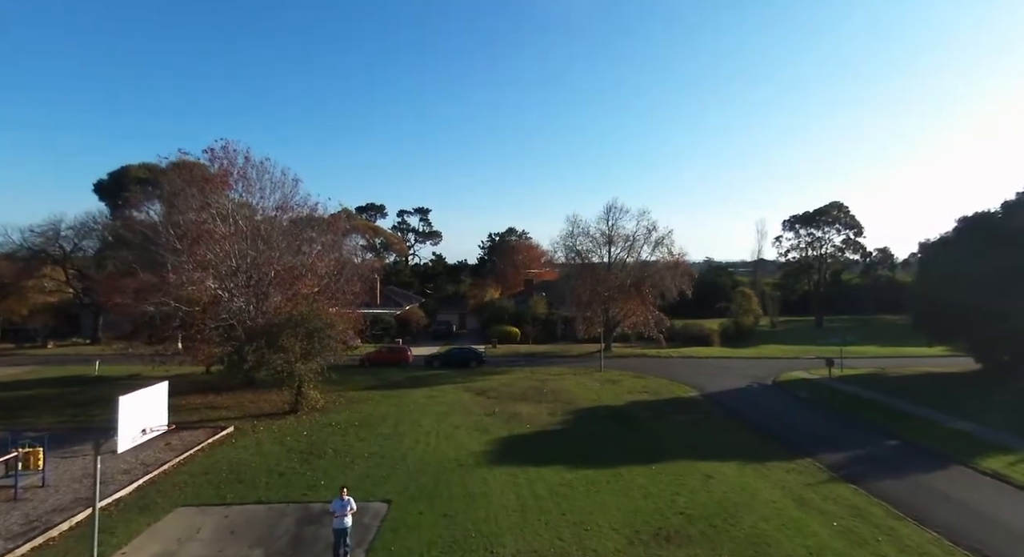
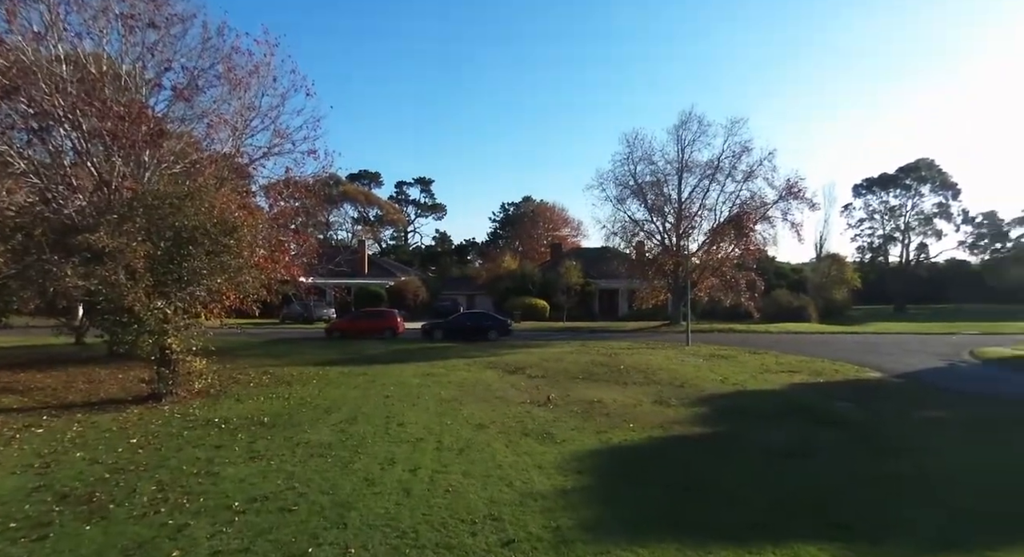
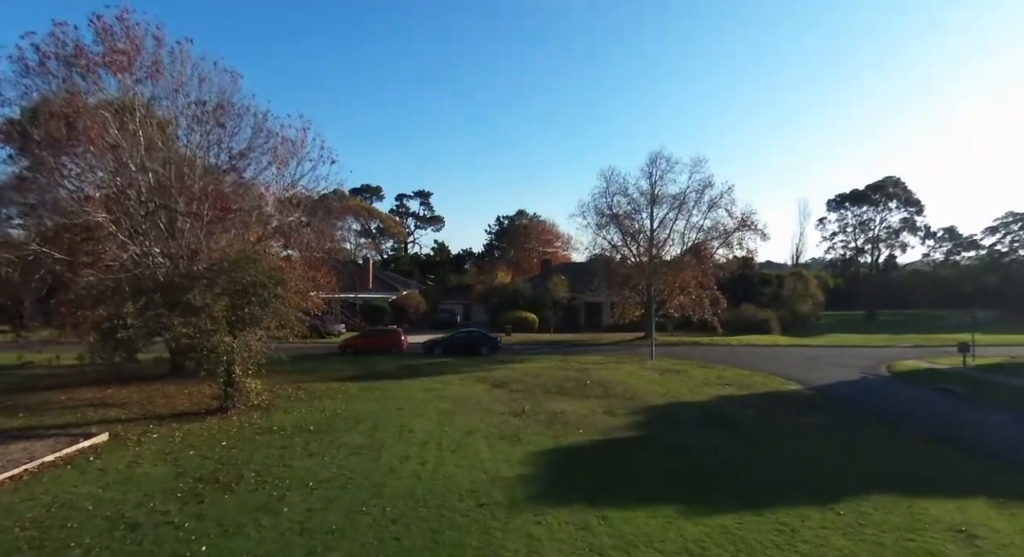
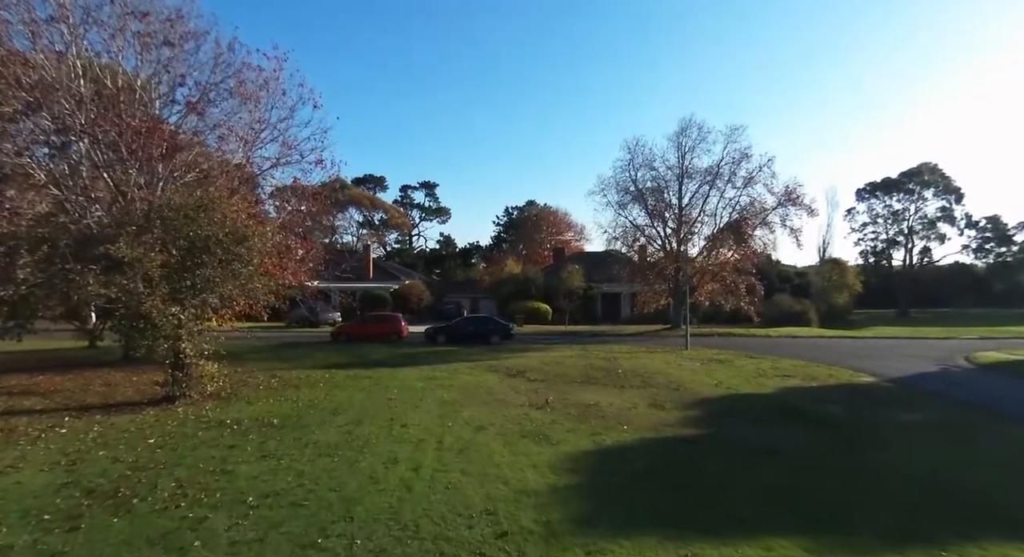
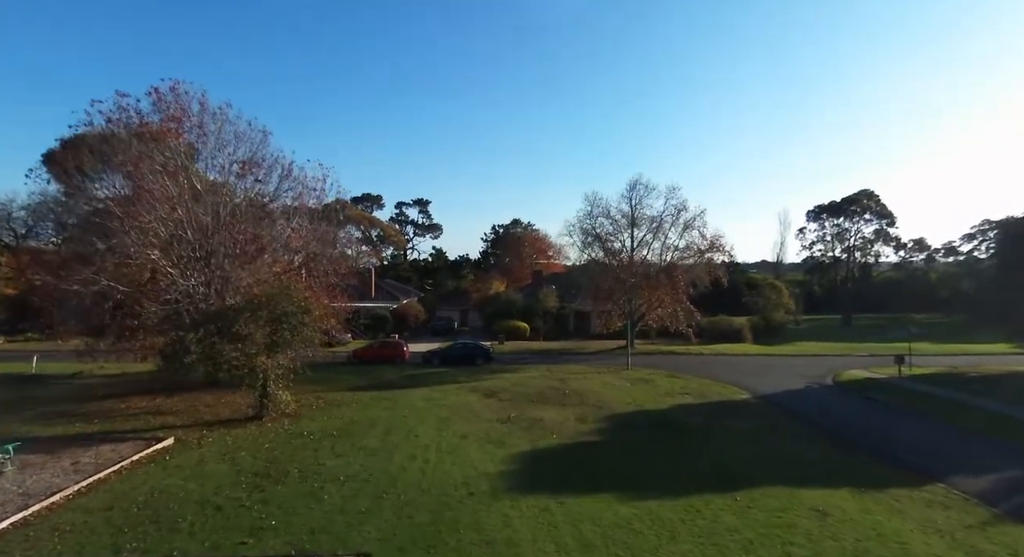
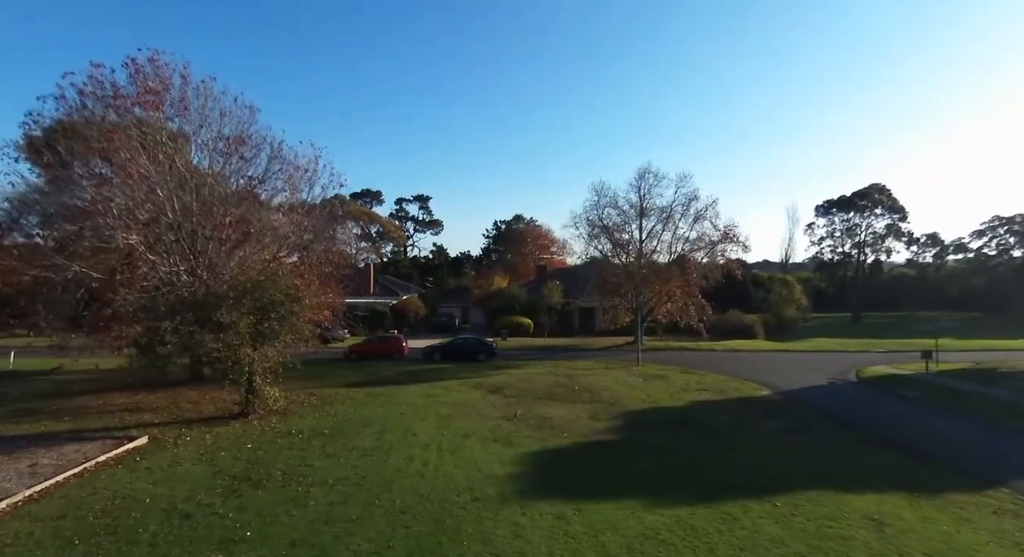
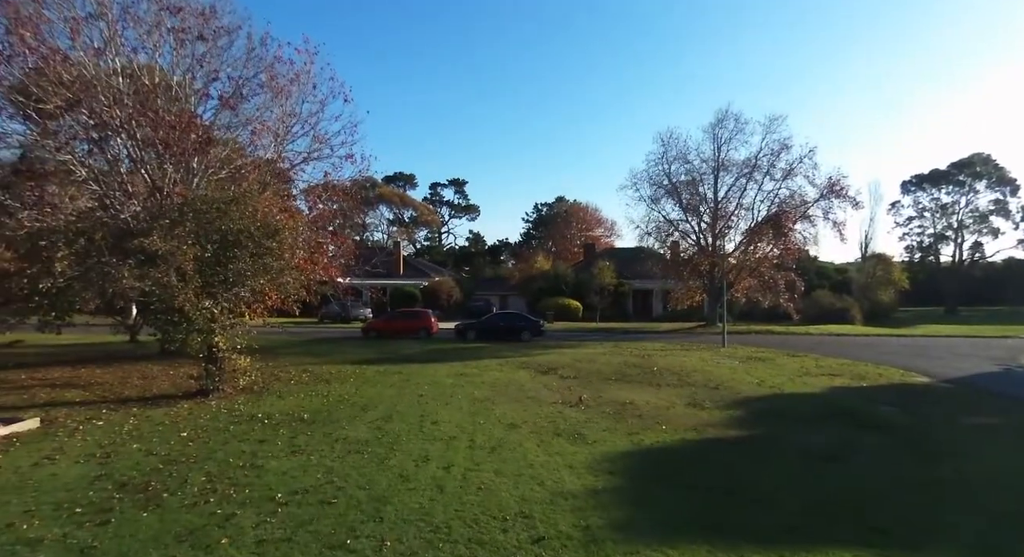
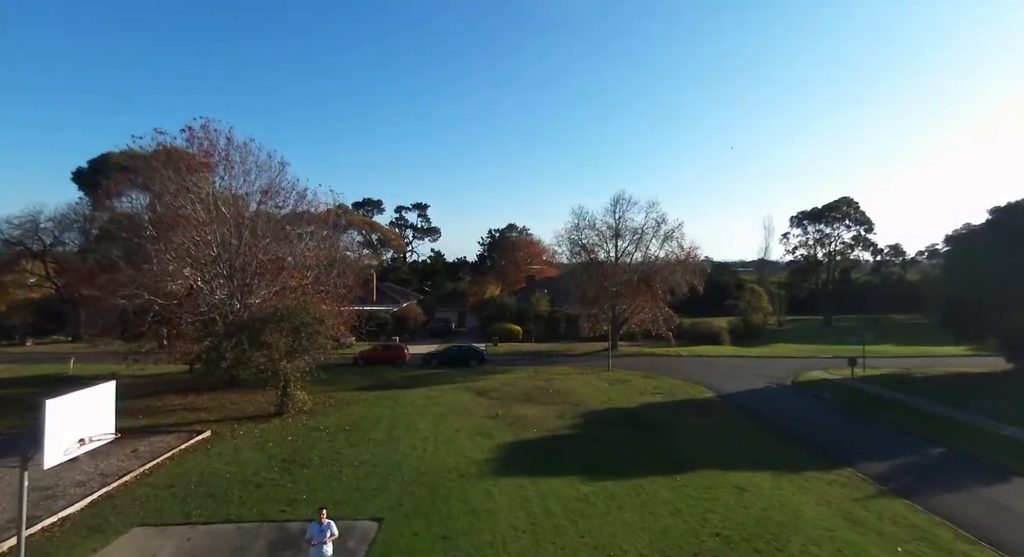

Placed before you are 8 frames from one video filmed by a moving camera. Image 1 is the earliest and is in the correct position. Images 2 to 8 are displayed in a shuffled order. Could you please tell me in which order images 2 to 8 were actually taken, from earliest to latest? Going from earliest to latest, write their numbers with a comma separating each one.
8, 5, 6, 3, 4, 7, 2
